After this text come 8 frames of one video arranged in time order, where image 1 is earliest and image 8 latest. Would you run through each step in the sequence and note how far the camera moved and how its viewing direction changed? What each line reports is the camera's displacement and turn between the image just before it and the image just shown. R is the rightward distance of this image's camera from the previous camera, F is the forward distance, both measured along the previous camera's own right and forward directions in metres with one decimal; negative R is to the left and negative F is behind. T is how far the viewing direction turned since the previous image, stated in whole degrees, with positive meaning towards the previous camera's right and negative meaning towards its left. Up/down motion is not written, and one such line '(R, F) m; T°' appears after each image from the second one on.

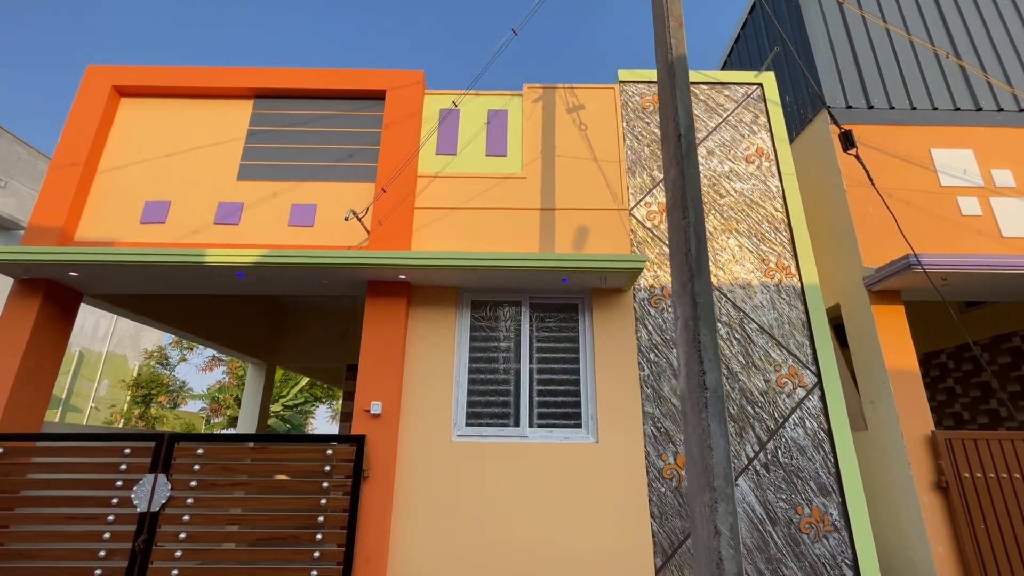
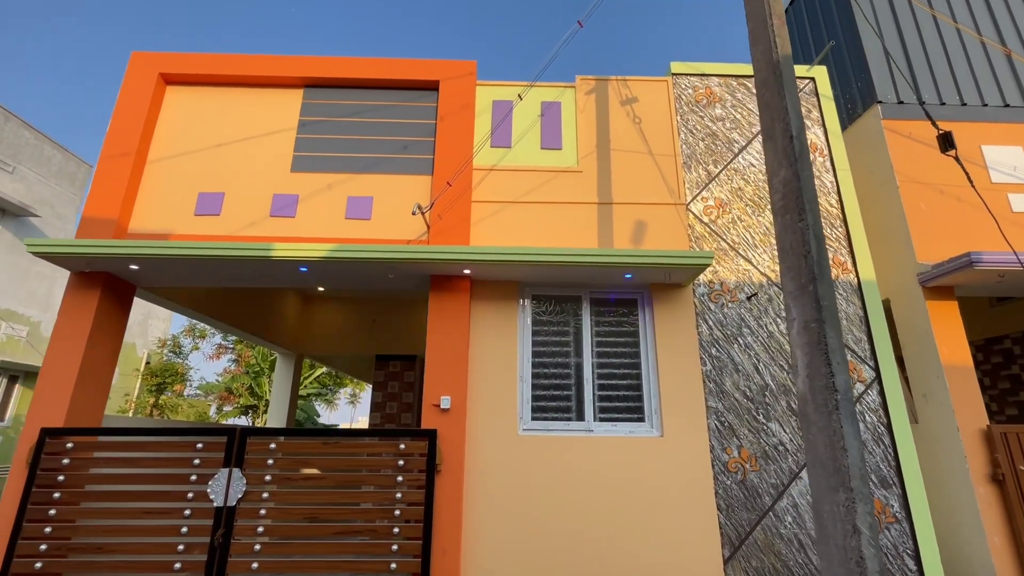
(-0.7, 0.0) m; +1°
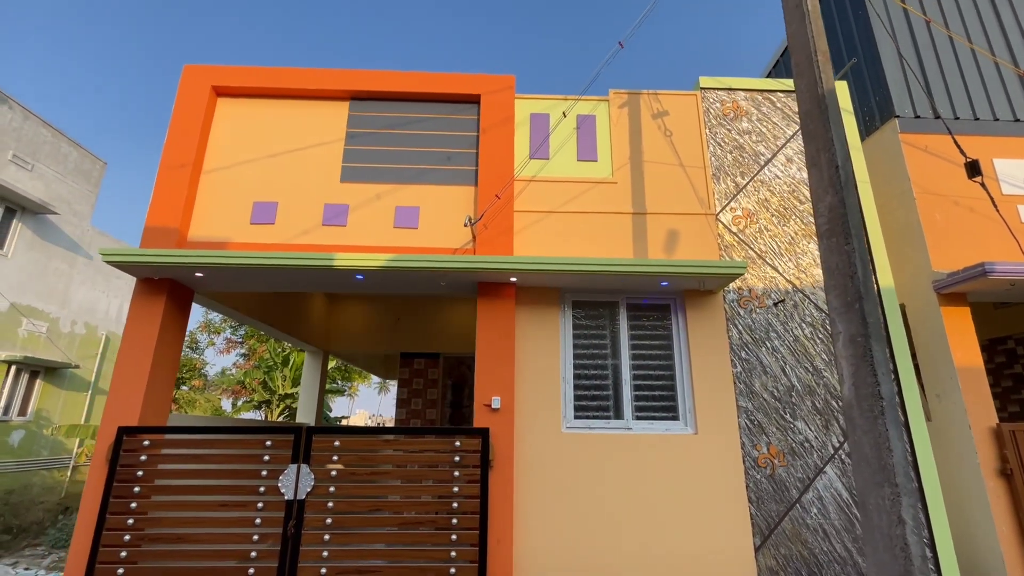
(-0.5, -0.3) m; 0°
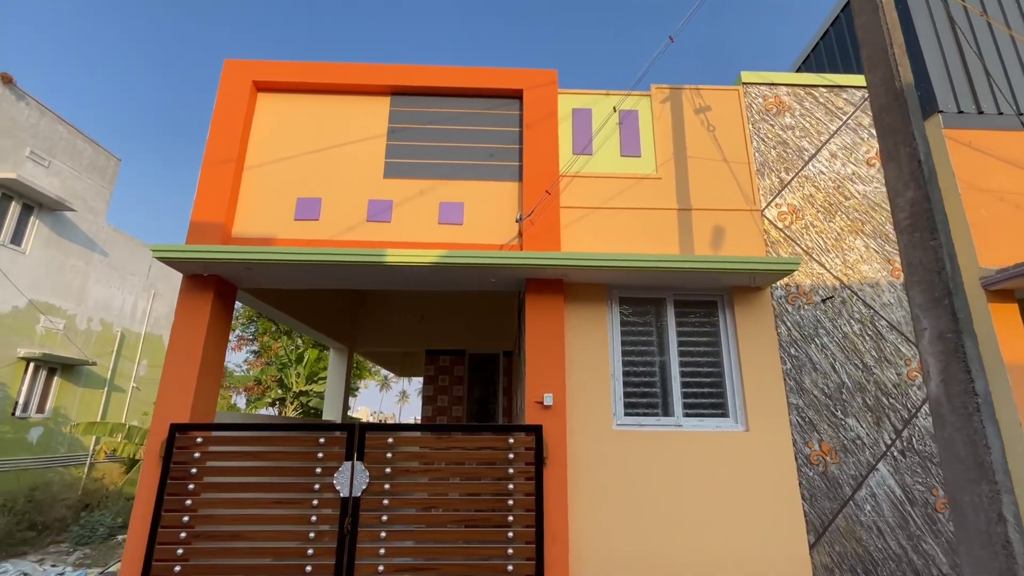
(-0.5, 0.0) m; 0°
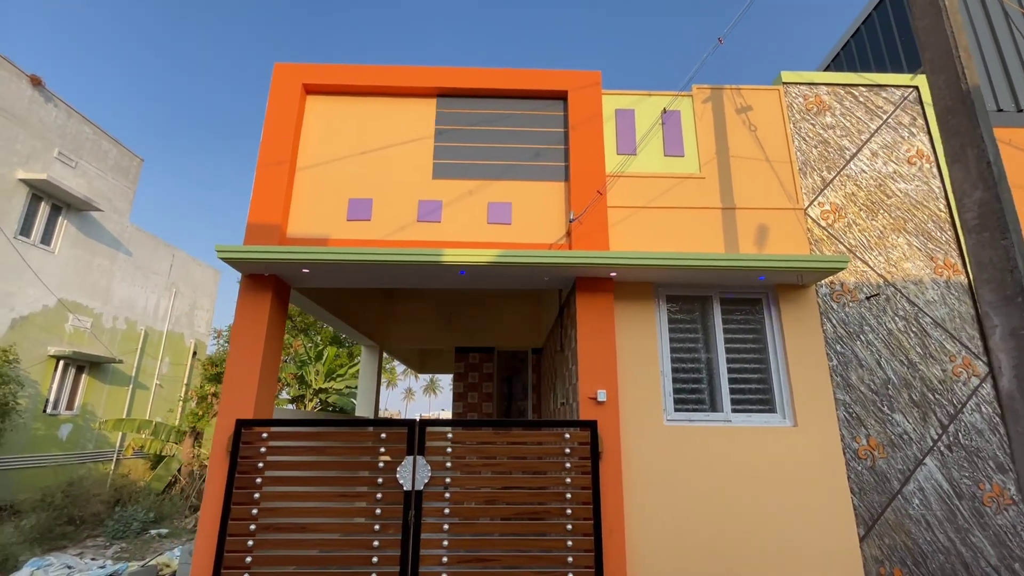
(-0.5, -0.1) m; 0°
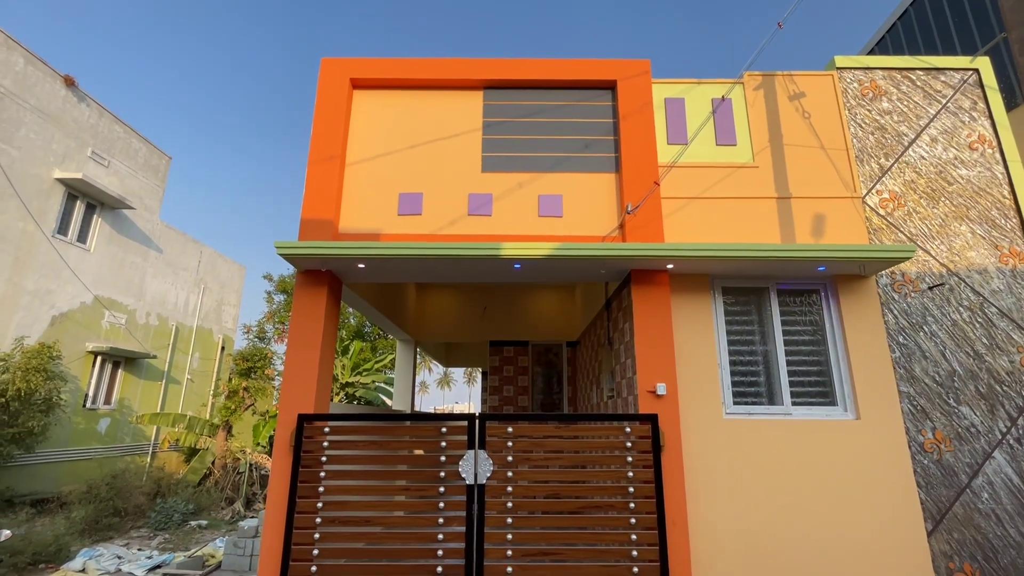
(-0.5, 0.0) m; -1°
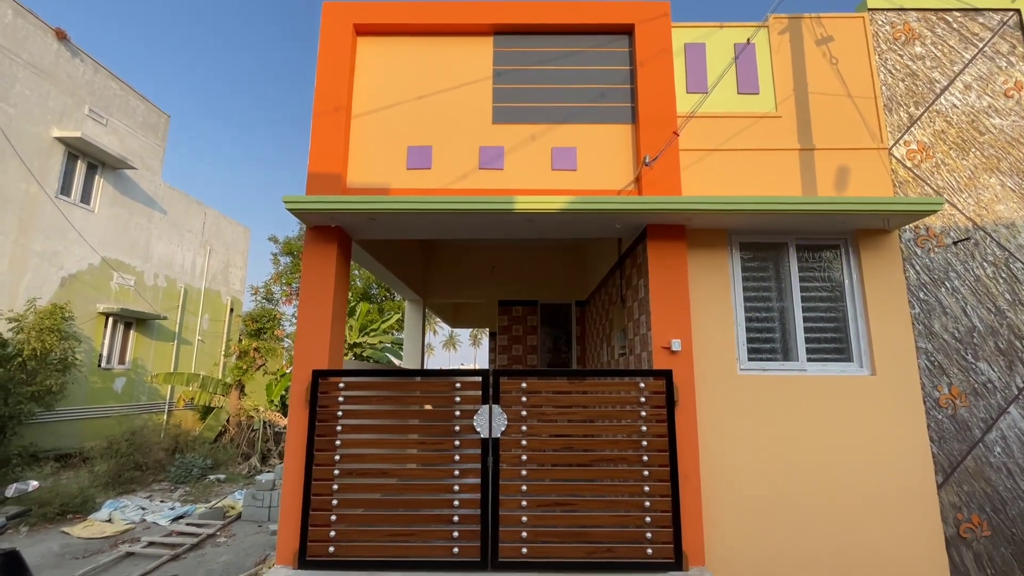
(-0.1, +0.1) m; -1°
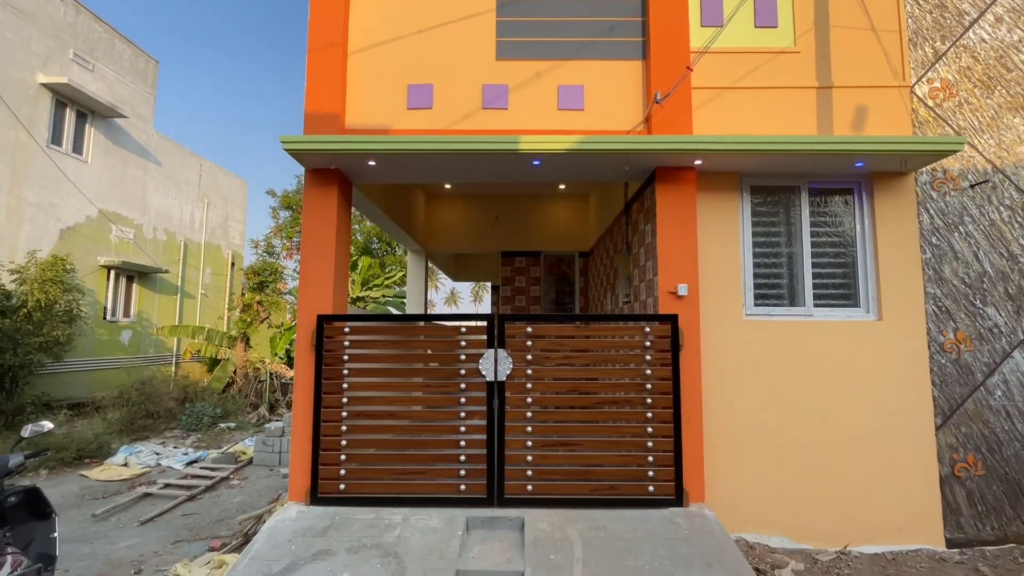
(0.0, +0.1) m; 0°
